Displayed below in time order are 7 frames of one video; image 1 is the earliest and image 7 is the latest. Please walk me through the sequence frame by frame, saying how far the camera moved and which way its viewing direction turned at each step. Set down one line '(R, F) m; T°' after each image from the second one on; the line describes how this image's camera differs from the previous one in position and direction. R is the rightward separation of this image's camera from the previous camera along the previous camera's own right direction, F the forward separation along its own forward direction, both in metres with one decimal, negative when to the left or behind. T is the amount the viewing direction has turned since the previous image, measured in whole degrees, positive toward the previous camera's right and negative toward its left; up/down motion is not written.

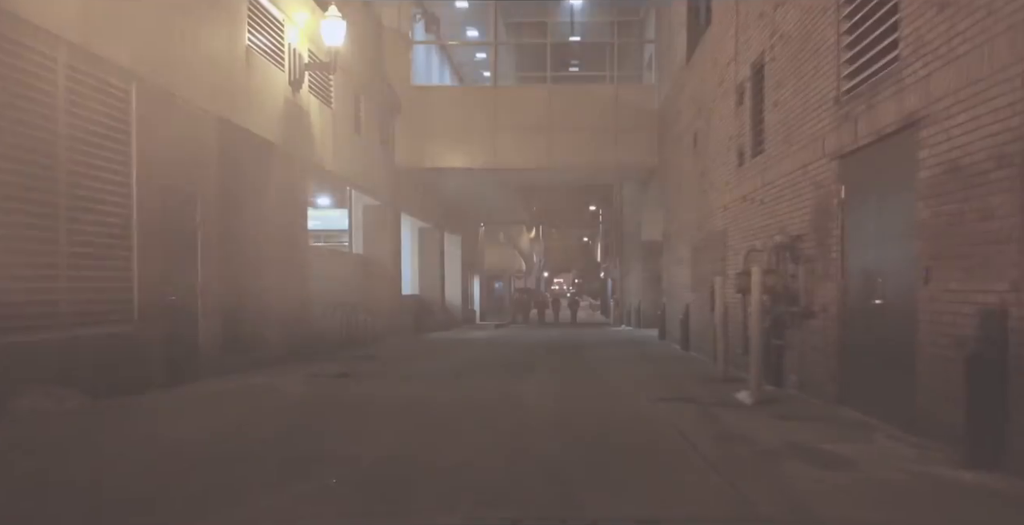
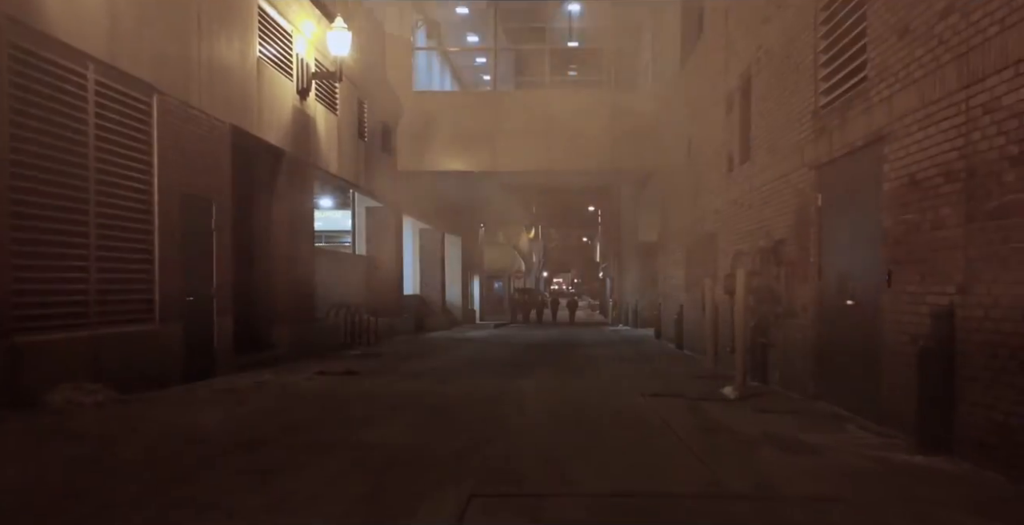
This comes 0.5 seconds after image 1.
(0.0, -0.6) m; 0°
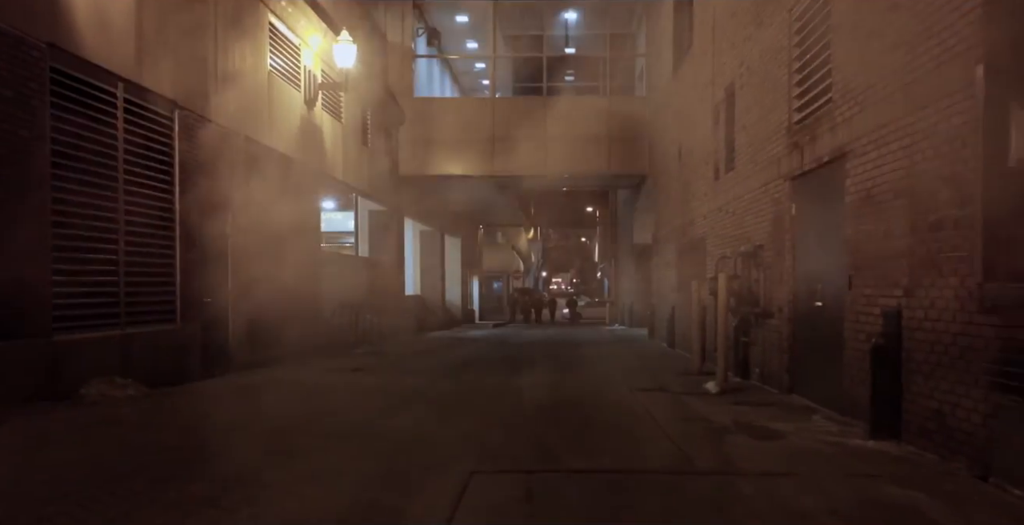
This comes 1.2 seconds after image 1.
(0.0, -0.8) m; 0°
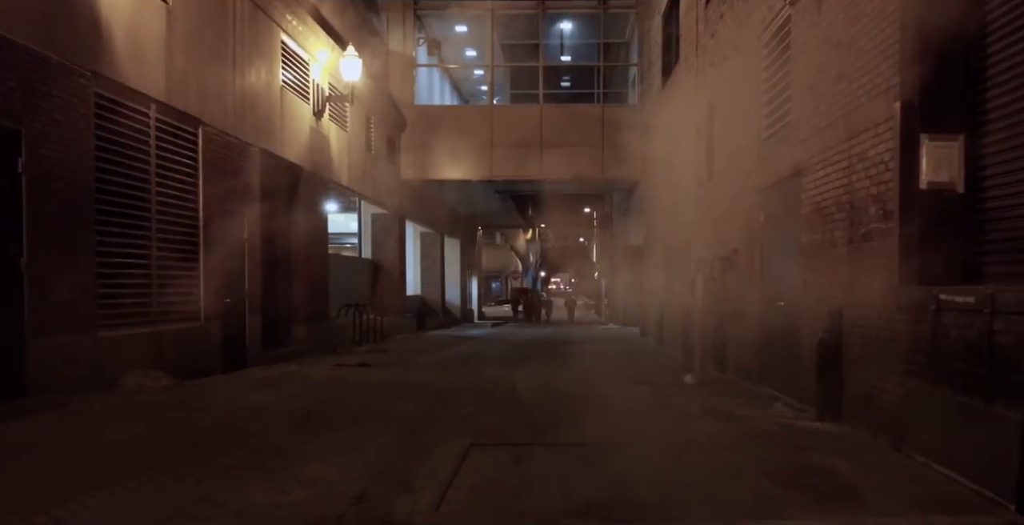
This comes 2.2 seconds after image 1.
(+0.1, -1.0) m; 0°
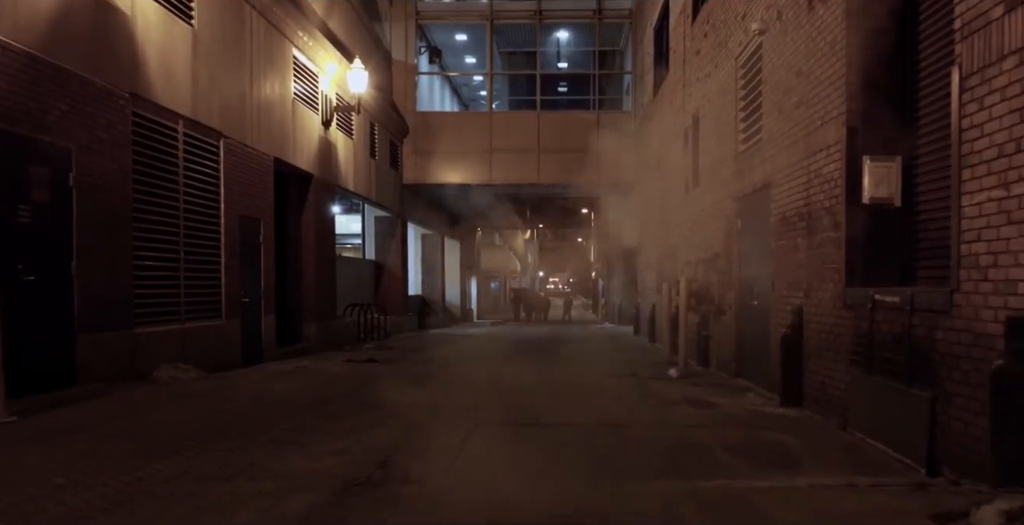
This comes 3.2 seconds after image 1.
(0.0, -1.0) m; 0°
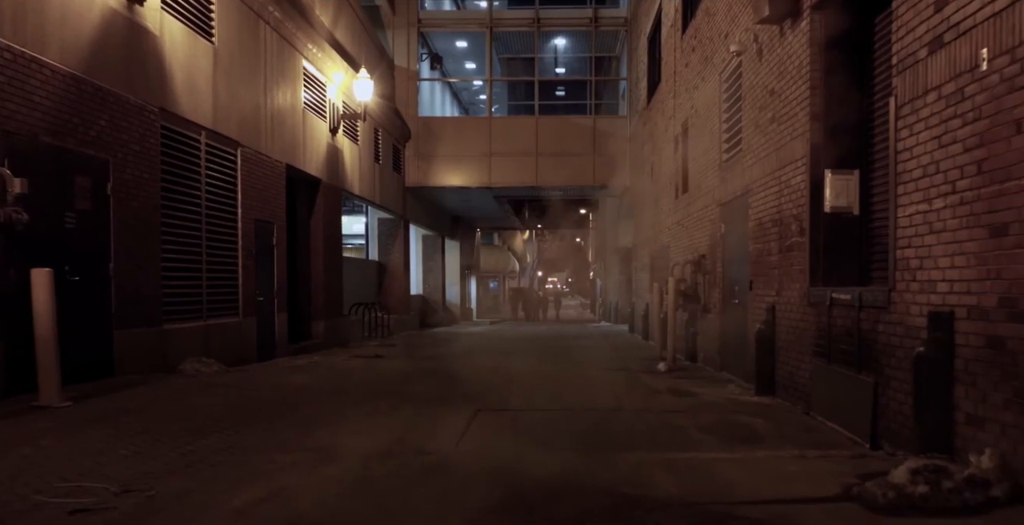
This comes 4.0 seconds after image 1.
(0.0, -0.9) m; 0°
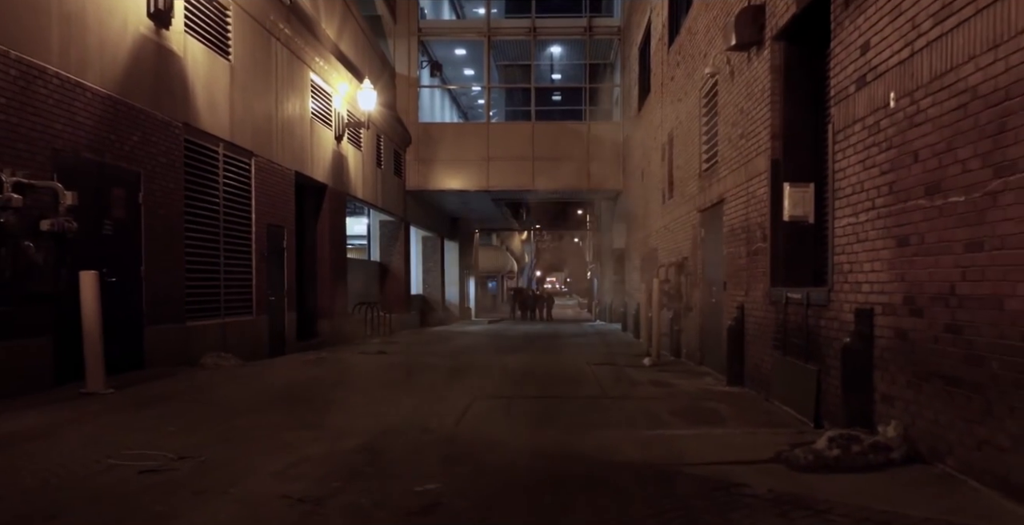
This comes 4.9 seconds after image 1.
(+0.1, -1.0) m; 0°
